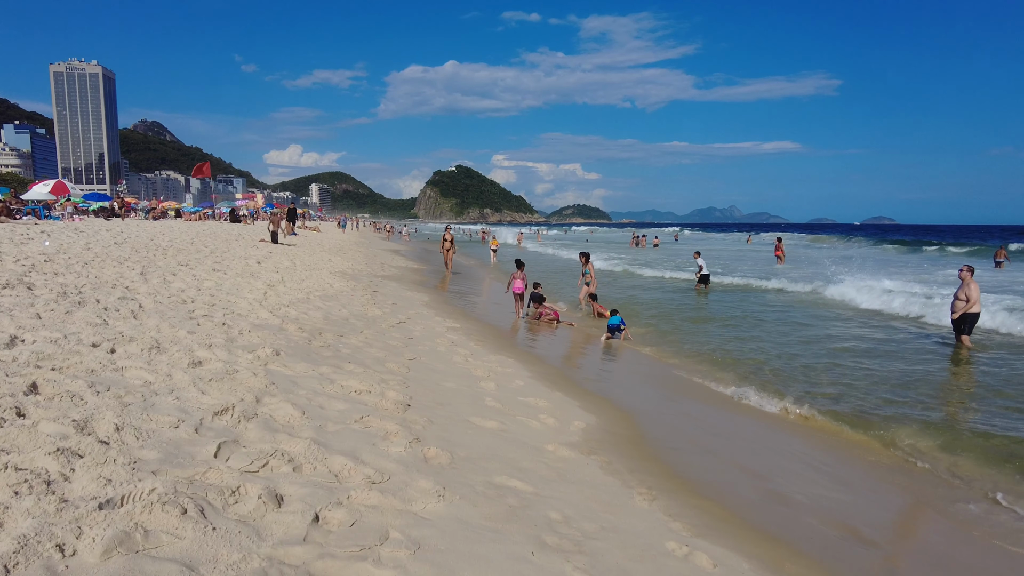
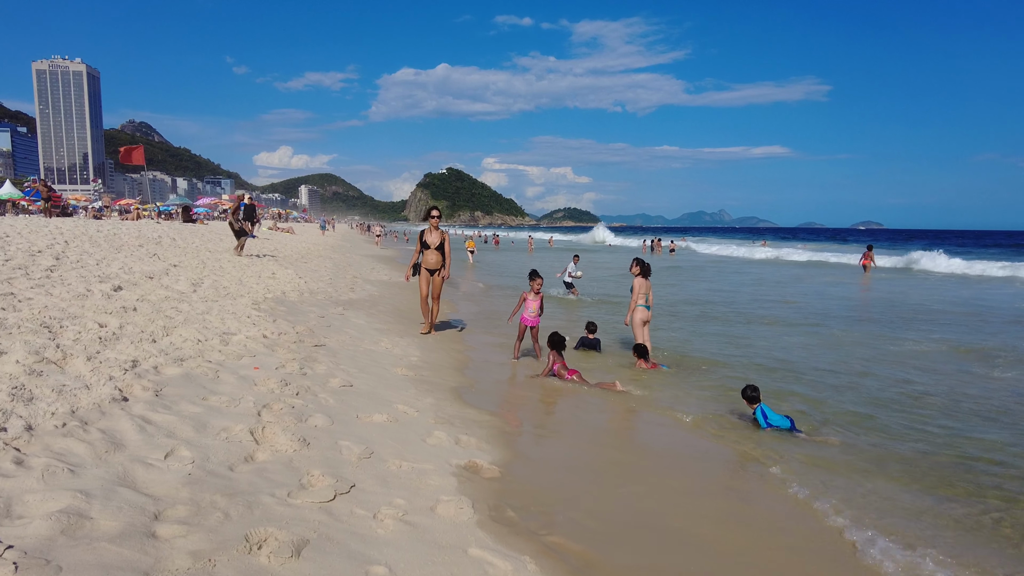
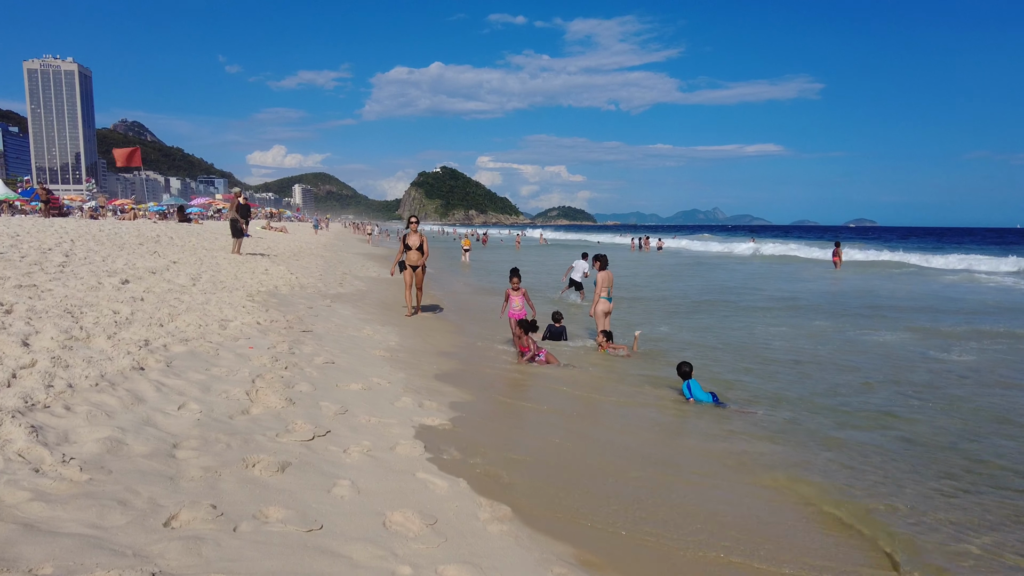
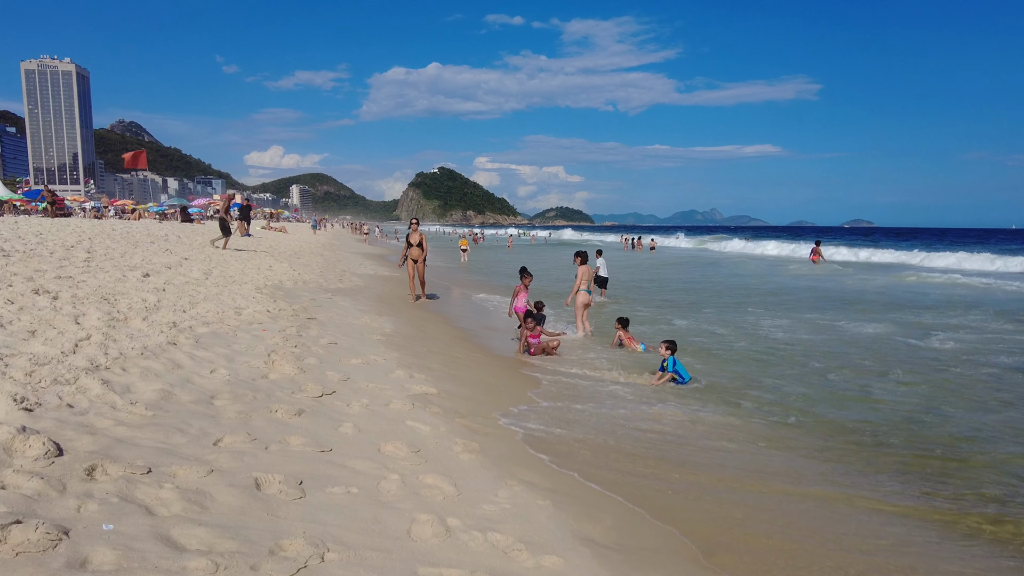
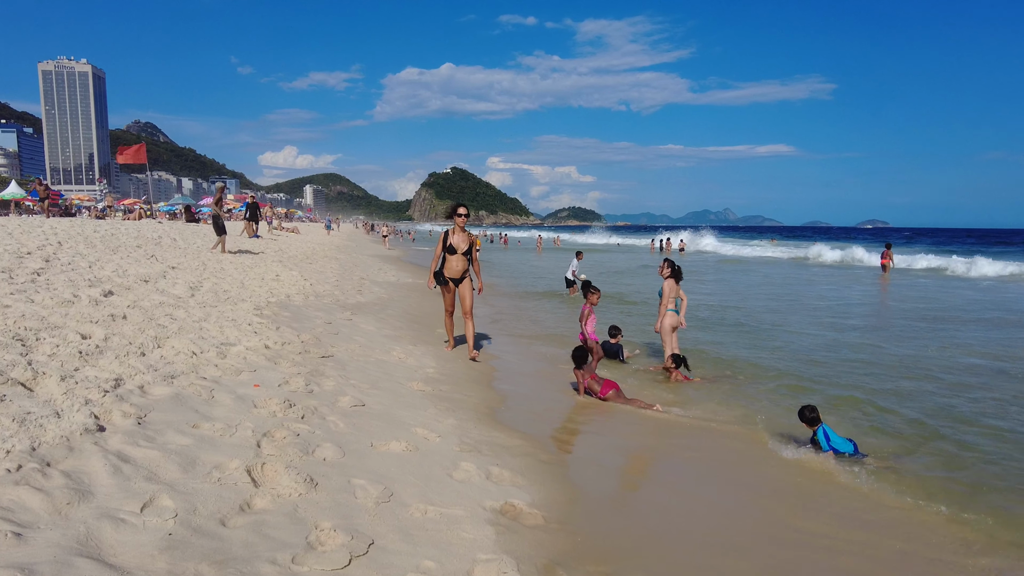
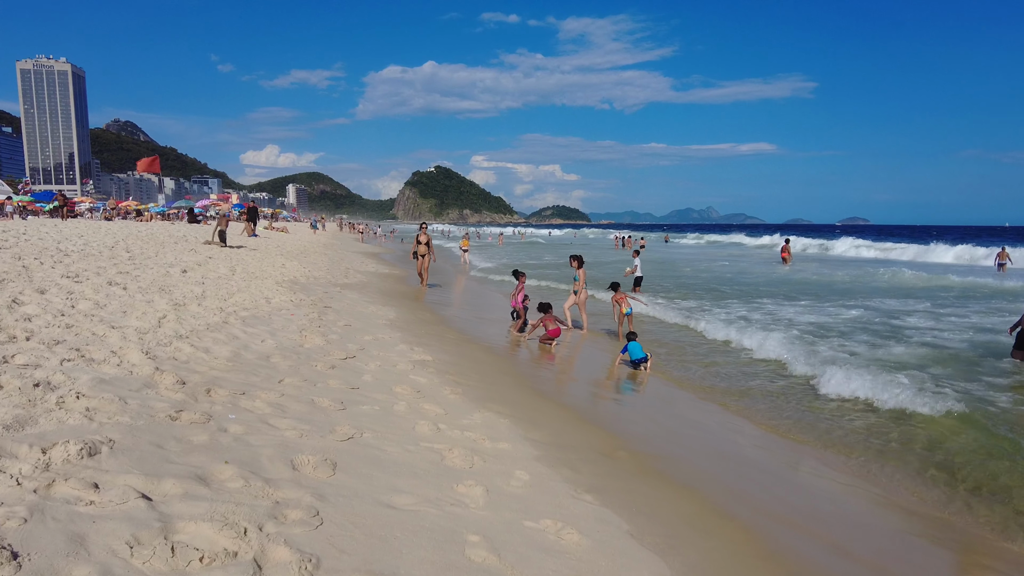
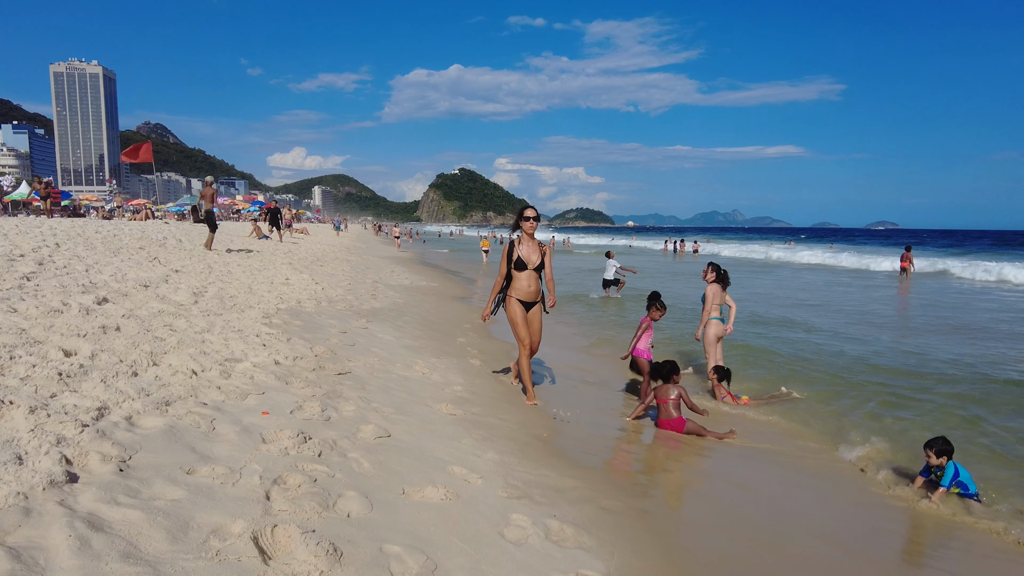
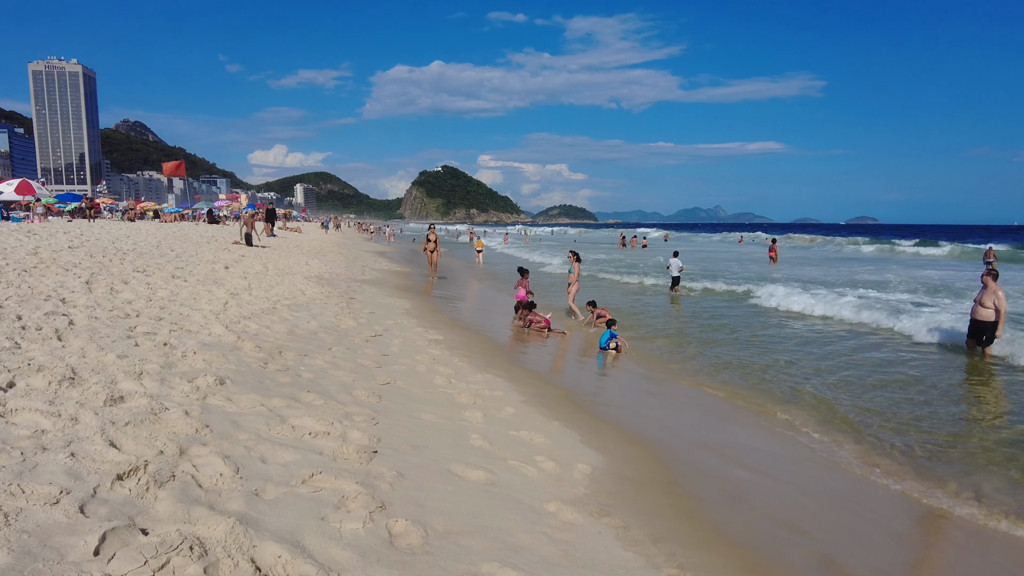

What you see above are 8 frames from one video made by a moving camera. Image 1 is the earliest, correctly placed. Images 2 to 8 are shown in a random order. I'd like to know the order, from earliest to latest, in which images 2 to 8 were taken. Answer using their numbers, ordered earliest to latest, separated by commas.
8, 6, 4, 3, 2, 5, 7
